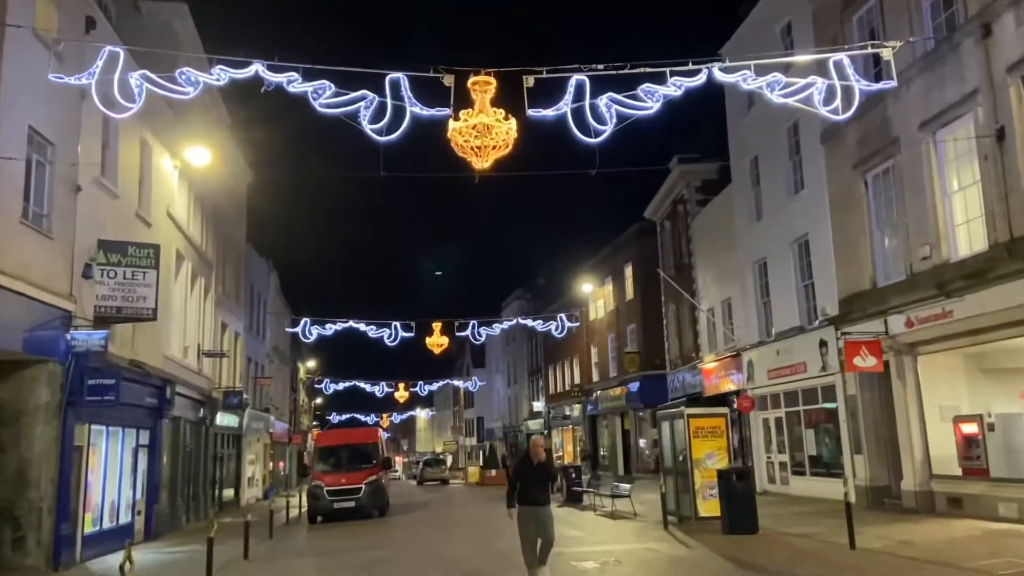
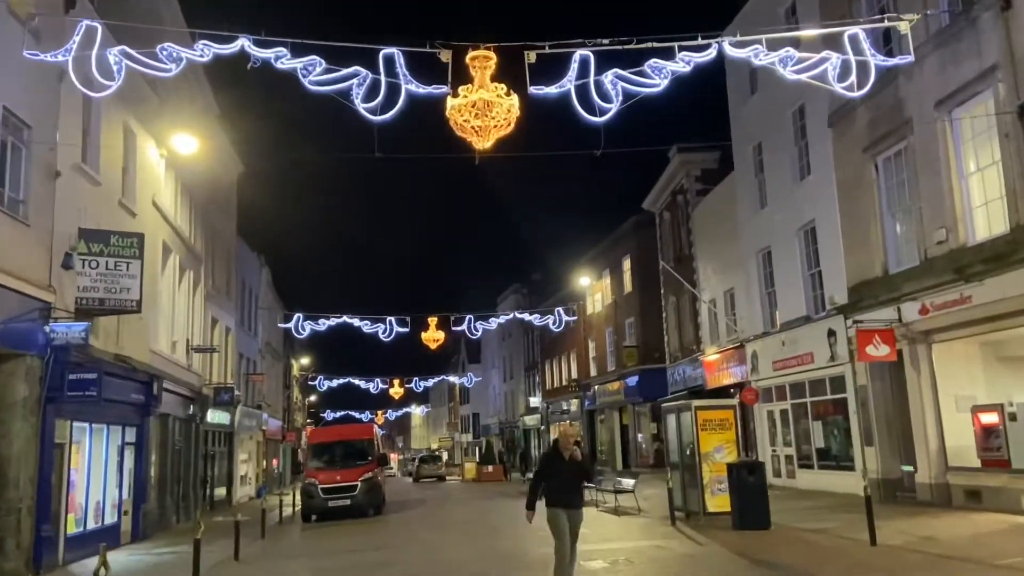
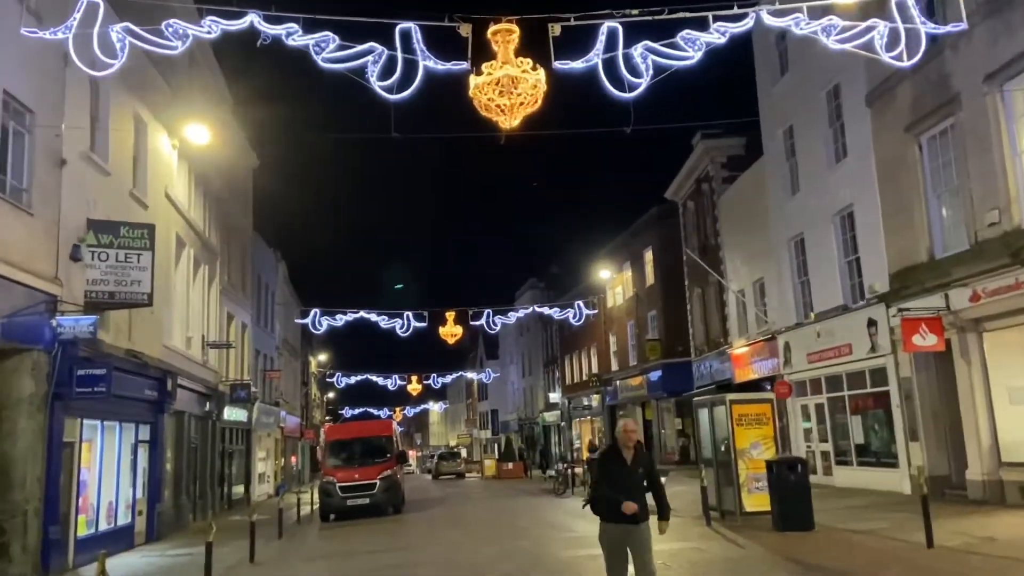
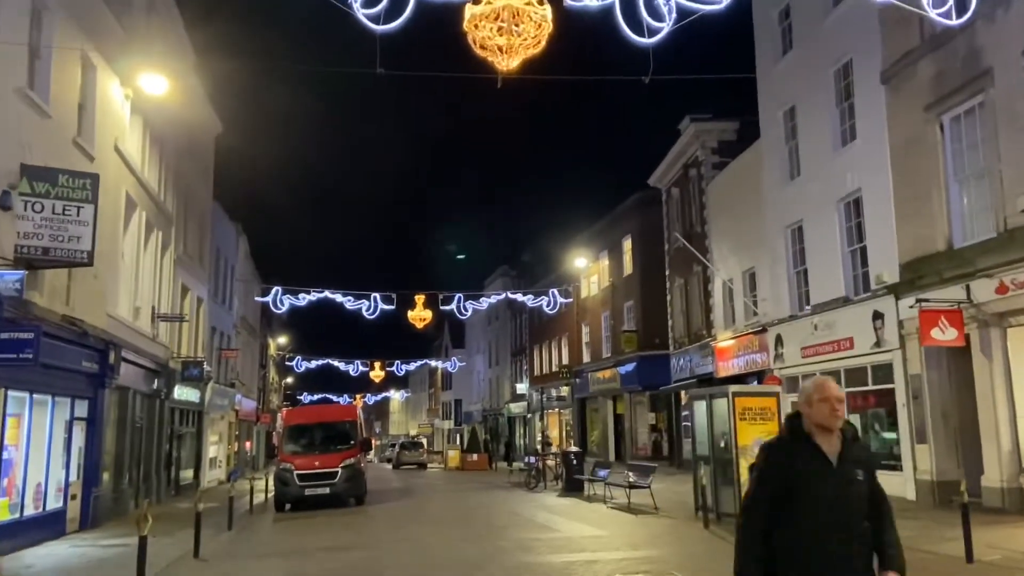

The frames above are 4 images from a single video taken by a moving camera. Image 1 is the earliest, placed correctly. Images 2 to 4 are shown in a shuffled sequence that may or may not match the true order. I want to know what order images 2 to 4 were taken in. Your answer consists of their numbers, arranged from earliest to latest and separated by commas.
2, 3, 4
